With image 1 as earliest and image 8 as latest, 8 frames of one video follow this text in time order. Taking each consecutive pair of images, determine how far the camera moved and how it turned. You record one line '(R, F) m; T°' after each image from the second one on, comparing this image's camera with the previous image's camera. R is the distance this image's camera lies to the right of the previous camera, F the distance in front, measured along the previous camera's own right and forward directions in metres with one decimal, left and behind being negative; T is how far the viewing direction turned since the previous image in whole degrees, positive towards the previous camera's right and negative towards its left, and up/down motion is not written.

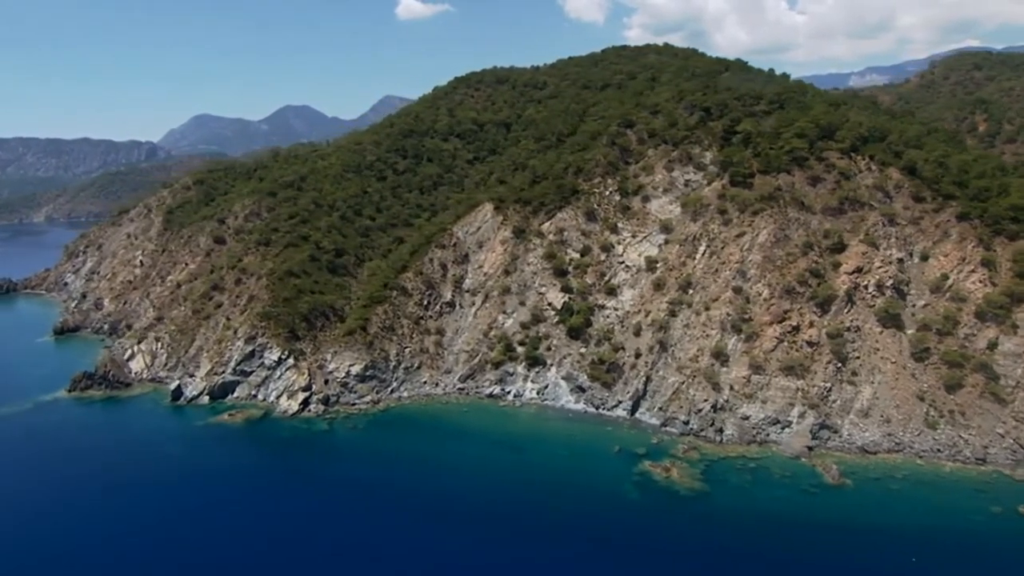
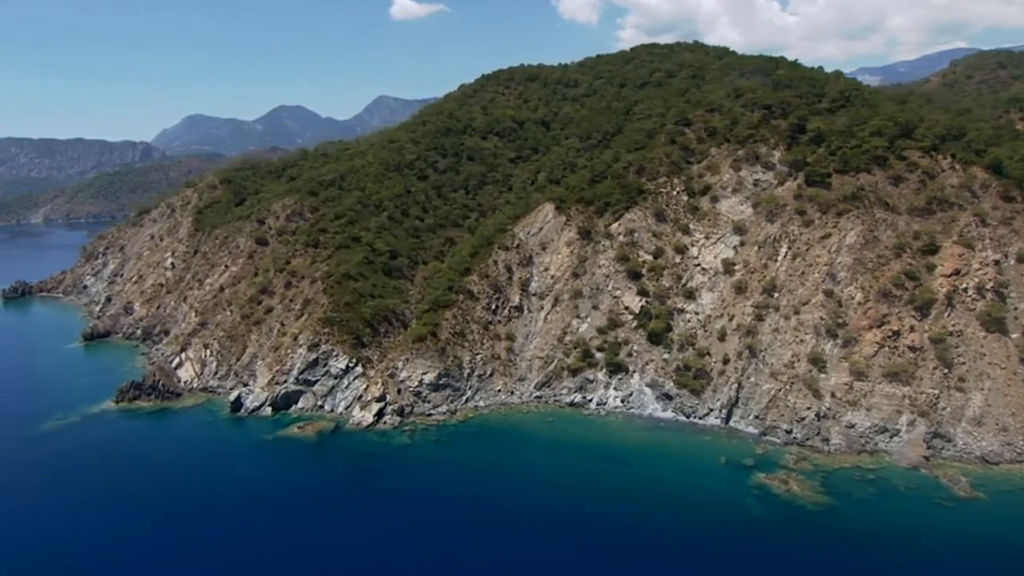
(-9.9, +3.1) m; +1°
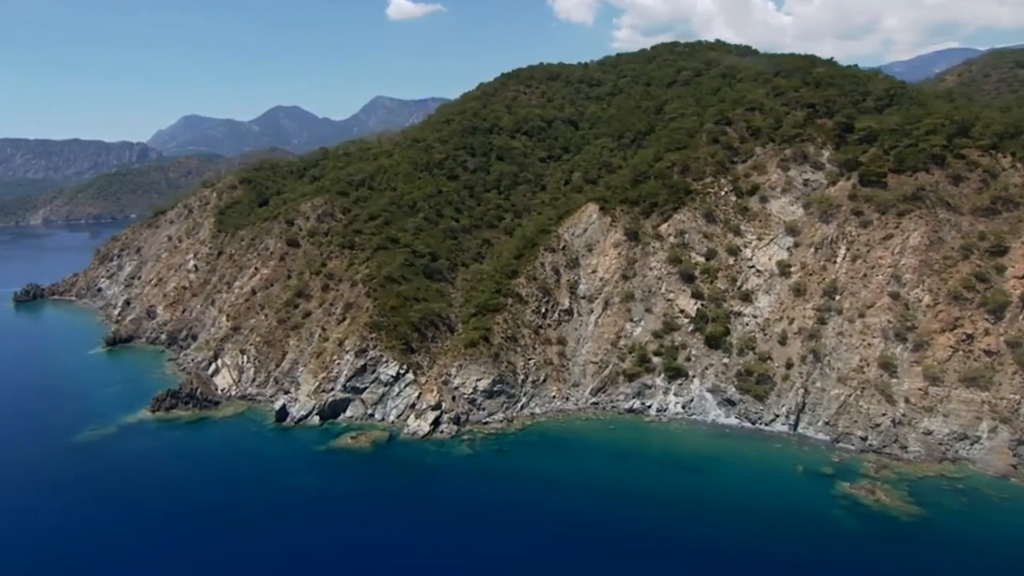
(-6.6, +2.2) m; 0°
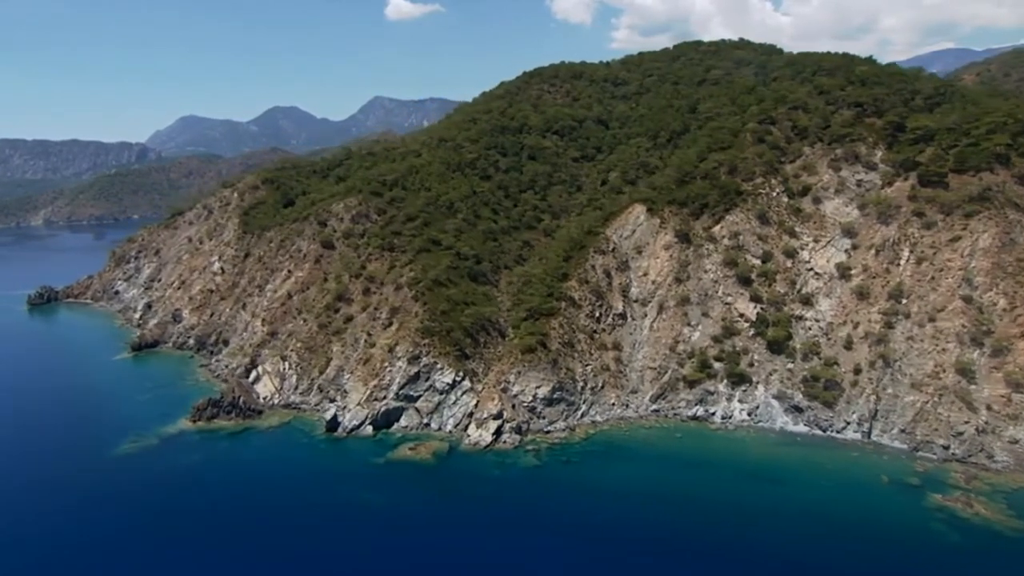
(-6.6, +2.3) m; 0°
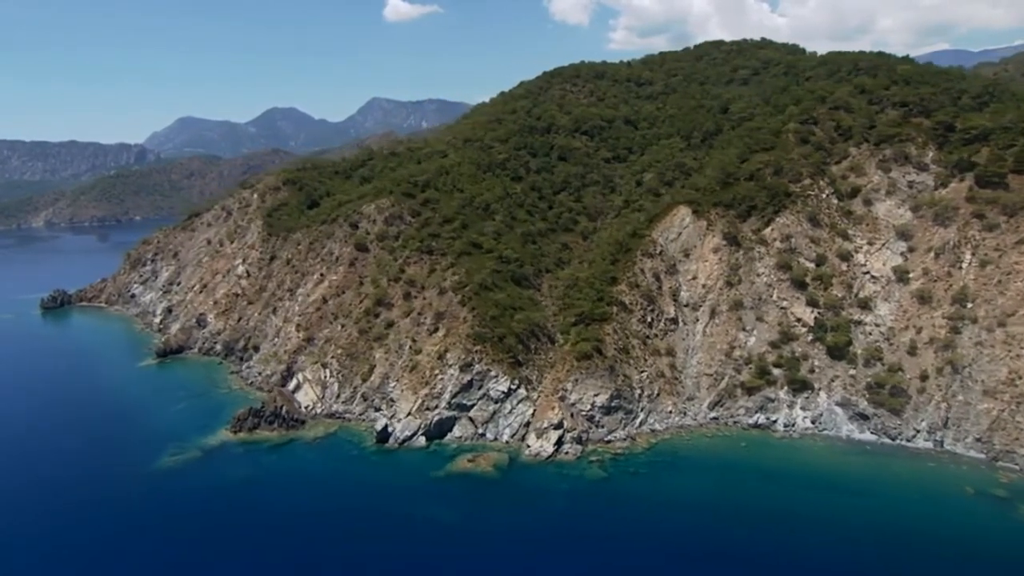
(-6.1, +2.1) m; 0°
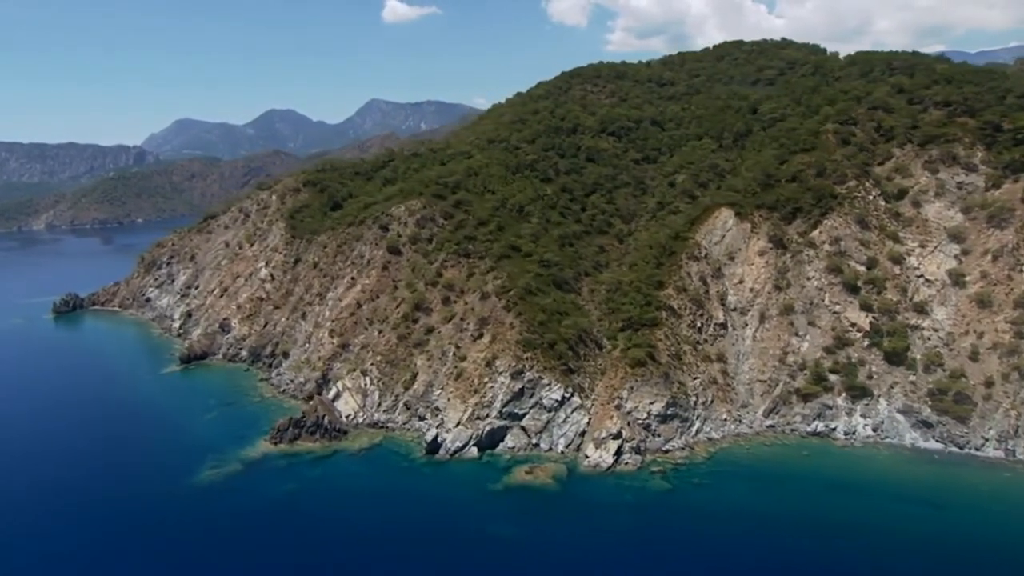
(-5.5, +2.0) m; 0°
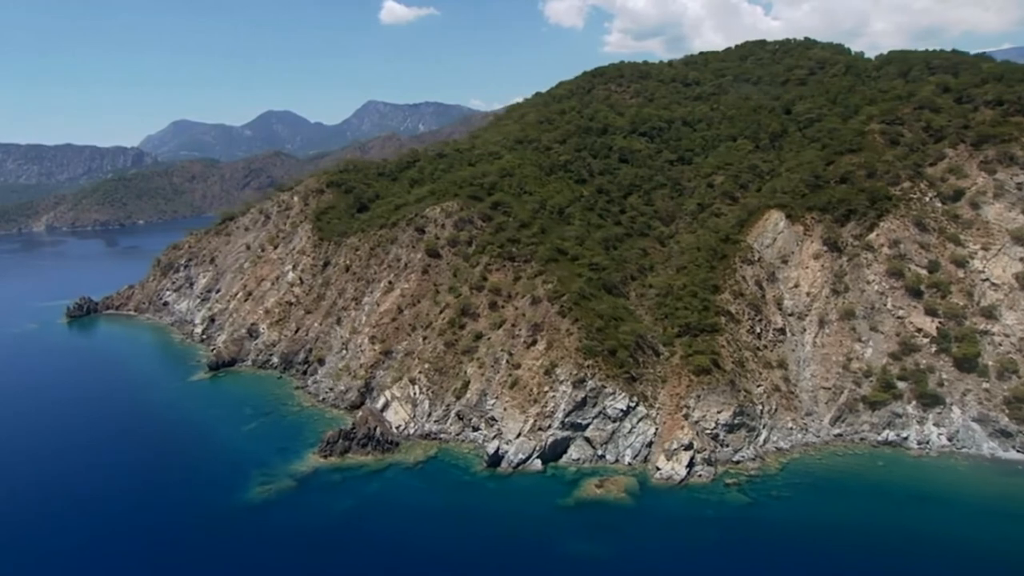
(-6.4, +2.4) m; 0°
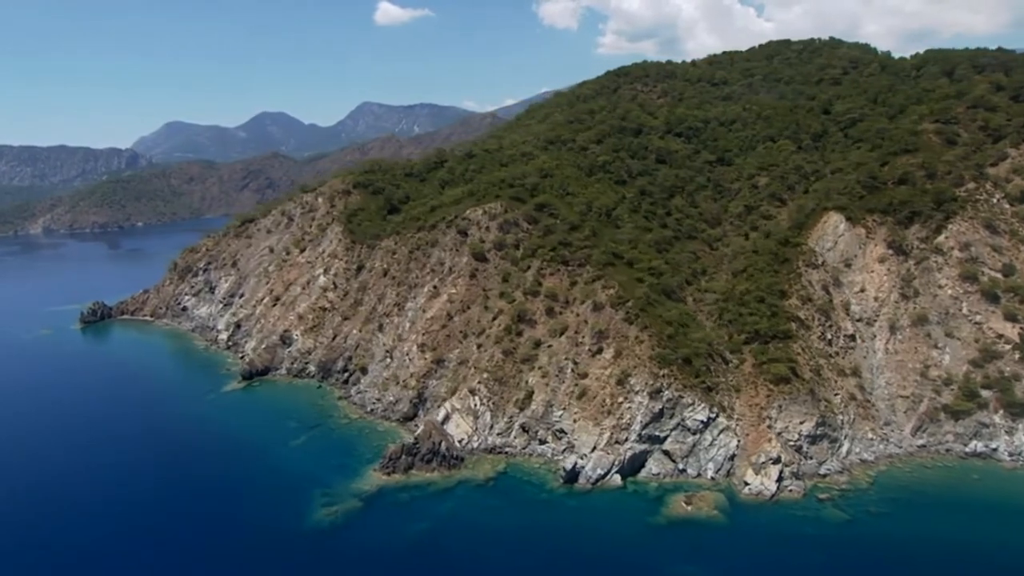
(-7.4, +2.9) m; +1°
